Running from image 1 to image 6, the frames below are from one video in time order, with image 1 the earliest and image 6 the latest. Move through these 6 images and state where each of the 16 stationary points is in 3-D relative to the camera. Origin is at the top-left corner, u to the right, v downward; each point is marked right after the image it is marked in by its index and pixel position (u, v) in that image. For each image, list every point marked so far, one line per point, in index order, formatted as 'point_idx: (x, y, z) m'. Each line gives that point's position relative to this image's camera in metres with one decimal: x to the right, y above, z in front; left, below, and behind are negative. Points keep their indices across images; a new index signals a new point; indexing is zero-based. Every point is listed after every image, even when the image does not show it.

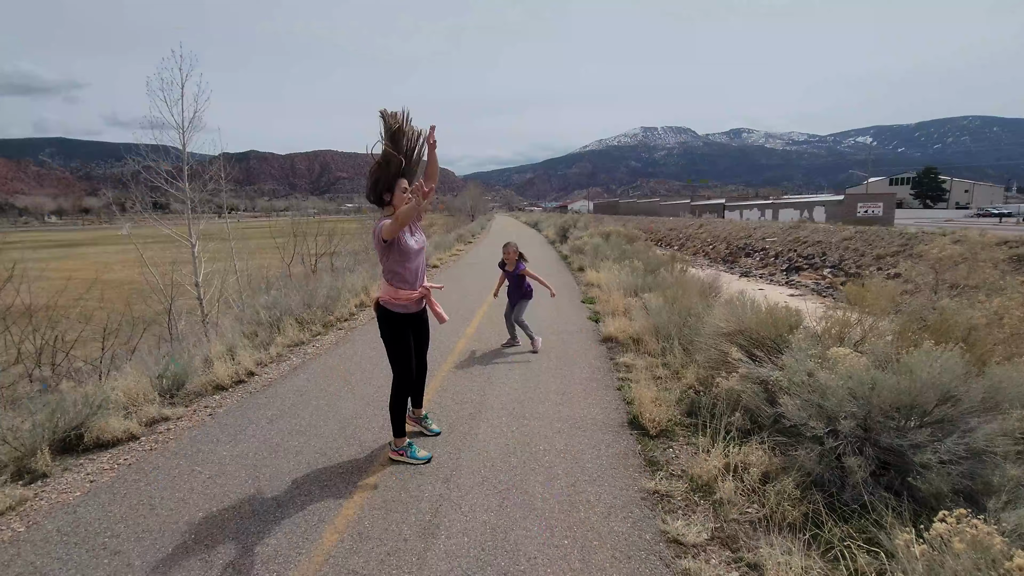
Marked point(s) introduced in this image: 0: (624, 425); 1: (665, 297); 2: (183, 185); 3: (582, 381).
0: (+0.9, -1.1, +4.3) m
1: (+2.1, -0.1, +7.7) m
2: (-7.5, +2.3, +12.8) m
3: (+0.7, -0.9, +5.4) m
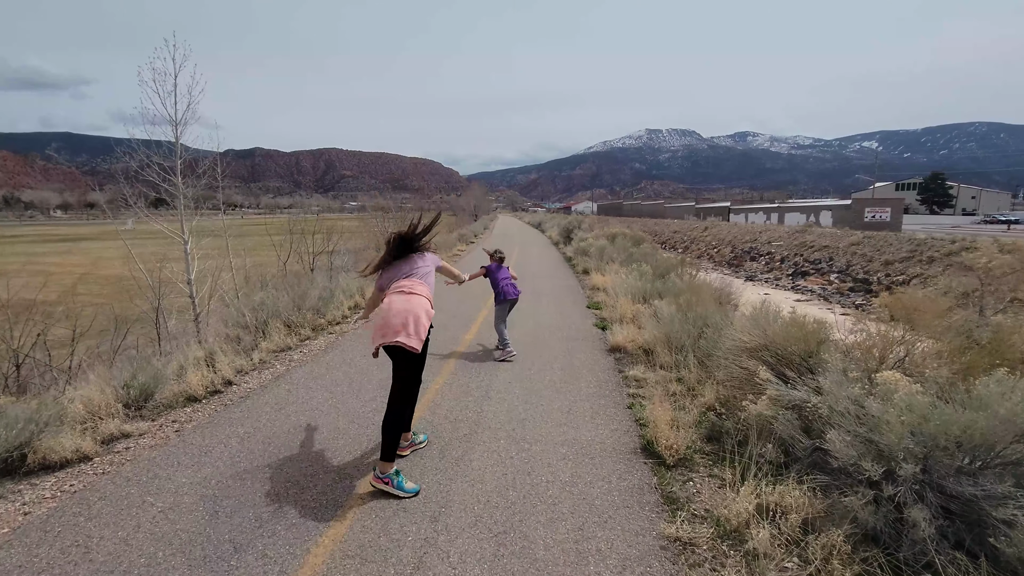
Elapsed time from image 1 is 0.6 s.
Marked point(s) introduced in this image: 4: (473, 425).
0: (+0.9, -1.1, +3.9) m
1: (+2.1, -0.2, +7.2) m
2: (-7.5, +2.4, +12.4) m
3: (+0.7, -1.0, +4.9) m
4: (-0.3, -1.1, +4.3) m
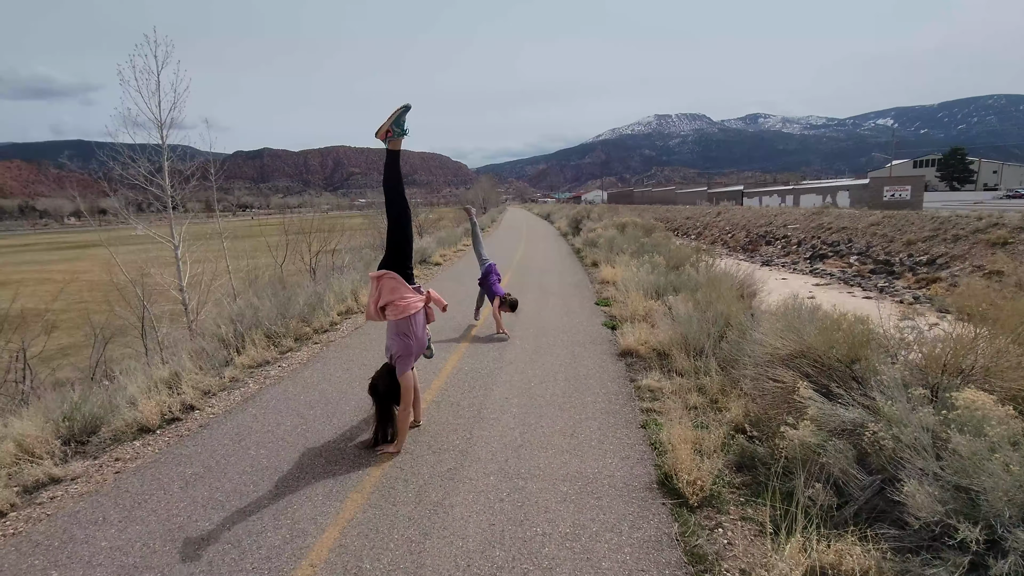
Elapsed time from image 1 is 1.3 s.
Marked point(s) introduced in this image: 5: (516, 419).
0: (+0.8, -1.2, +3.2) m
1: (+2.1, -0.1, +6.5) m
2: (-7.4, +2.2, +11.9) m
3: (+0.6, -1.0, +4.3) m
4: (-0.3, -1.1, +3.7) m
5: (0.0, -1.0, +4.2) m
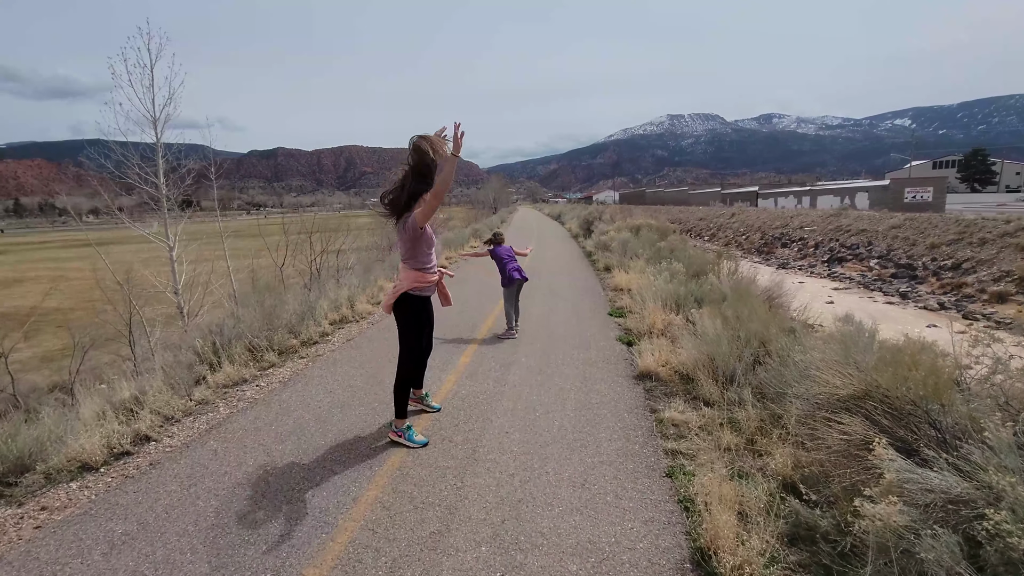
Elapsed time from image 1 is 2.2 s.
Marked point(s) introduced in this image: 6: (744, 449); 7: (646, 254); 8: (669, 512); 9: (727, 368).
0: (+0.8, -1.3, +2.5) m
1: (+2.2, -0.3, +5.8) m
2: (-7.3, +2.2, +11.4) m
3: (+0.6, -1.1, +3.6) m
4: (-0.4, -1.2, +3.0) m
5: (0.0, -1.1, +3.6) m
6: (+1.5, -1.0, +3.6) m
7: (+3.0, +0.7, +12.5) m
8: (+0.9, -1.2, +3.0) m
9: (+1.8, -0.7, +4.7) m
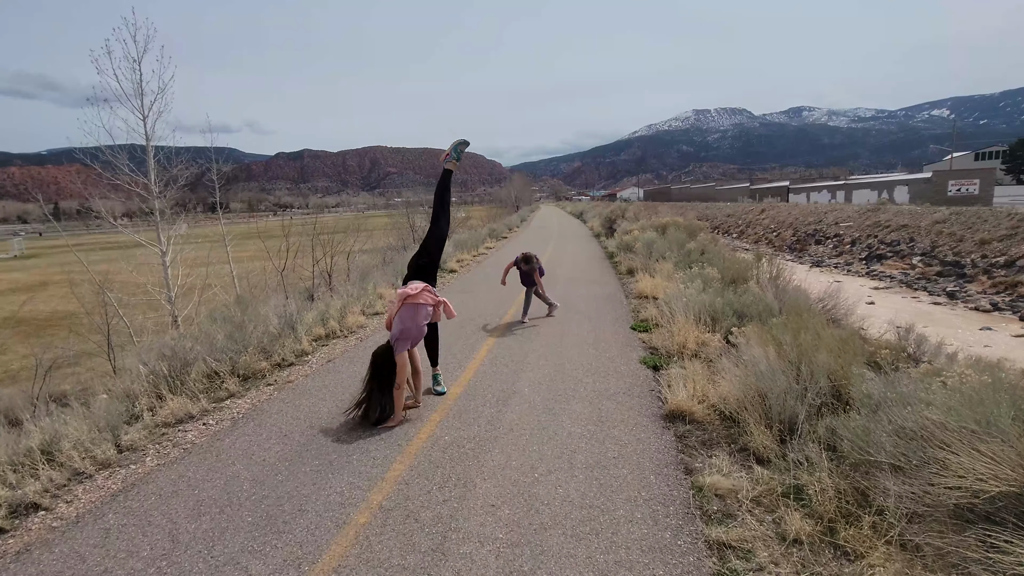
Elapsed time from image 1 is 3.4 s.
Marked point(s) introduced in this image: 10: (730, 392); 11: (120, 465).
0: (+0.7, -1.4, +1.5) m
1: (+2.2, -0.4, +4.7) m
2: (-7.0, +2.0, +10.7) m
3: (+0.6, -1.3, +2.6) m
4: (-0.5, -1.4, +2.0) m
5: (-0.1, -1.3, +2.6) m
6: (+1.4, -1.2, +2.5) m
7: (+3.3, +0.6, +11.3) m
8: (+0.7, -1.4, +2.0) m
9: (+1.8, -0.8, +3.6) m
10: (+1.6, -0.8, +4.2) m
11: (-2.7, -1.2, +3.8) m
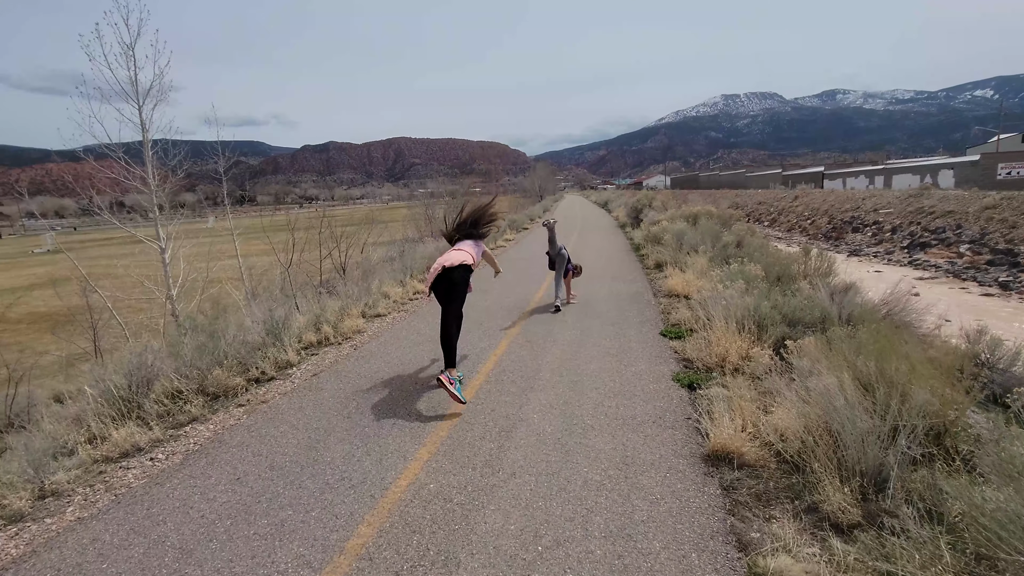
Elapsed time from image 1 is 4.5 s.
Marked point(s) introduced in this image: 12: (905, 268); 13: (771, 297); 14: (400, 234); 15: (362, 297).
0: (+0.6, -1.5, +0.7) m
1: (+2.2, -0.4, +3.8) m
2: (-6.7, +2.0, +10.1) m
3: (+0.5, -1.3, +1.8) m
4: (-0.5, -1.5, +1.3) m
5: (-0.1, -1.4, +1.8) m
6: (+1.4, -1.3, +1.7) m
7: (+3.6, +0.7, +10.3) m
8: (+0.7, -1.4, +1.1) m
9: (+1.8, -0.9, +2.8) m
10: (+1.6, -0.8, +3.3) m
11: (-2.7, -1.3, +3.1) m
12: (+13.9, +0.6, +19.1) m
13: (+2.7, -0.1, +5.8) m
14: (-3.7, +1.9, +18.8) m
15: (-2.2, -0.1, +8.3) m
